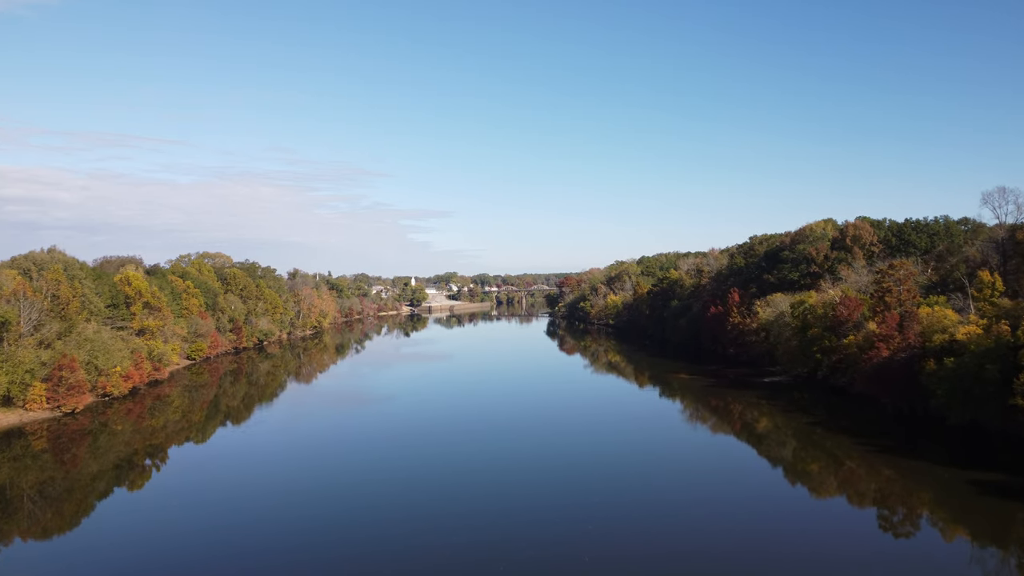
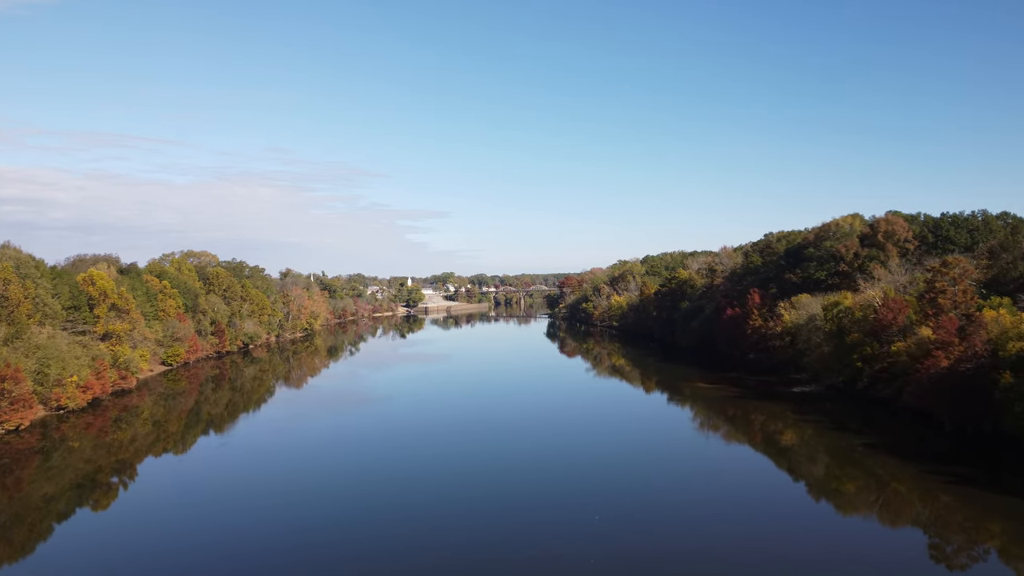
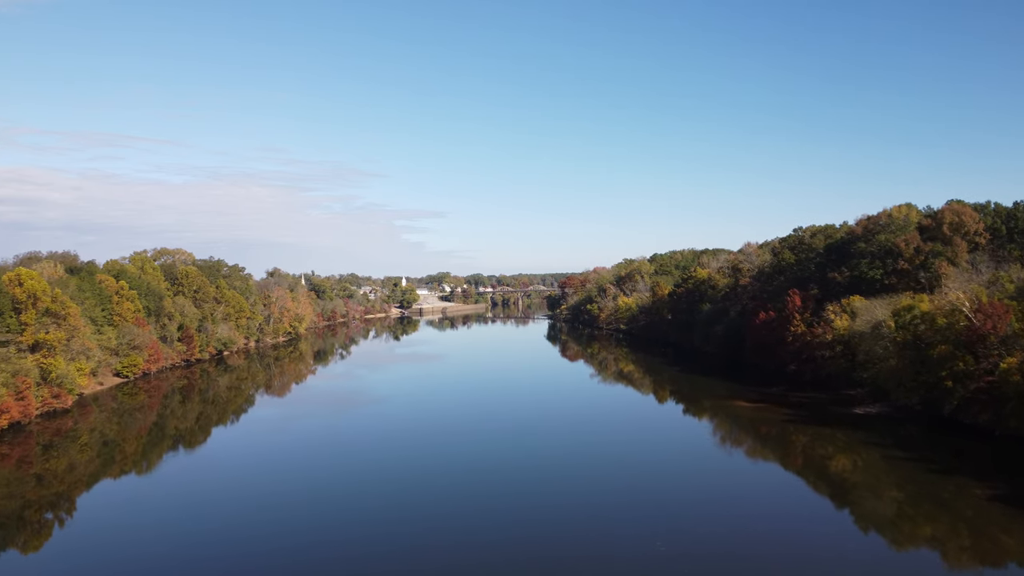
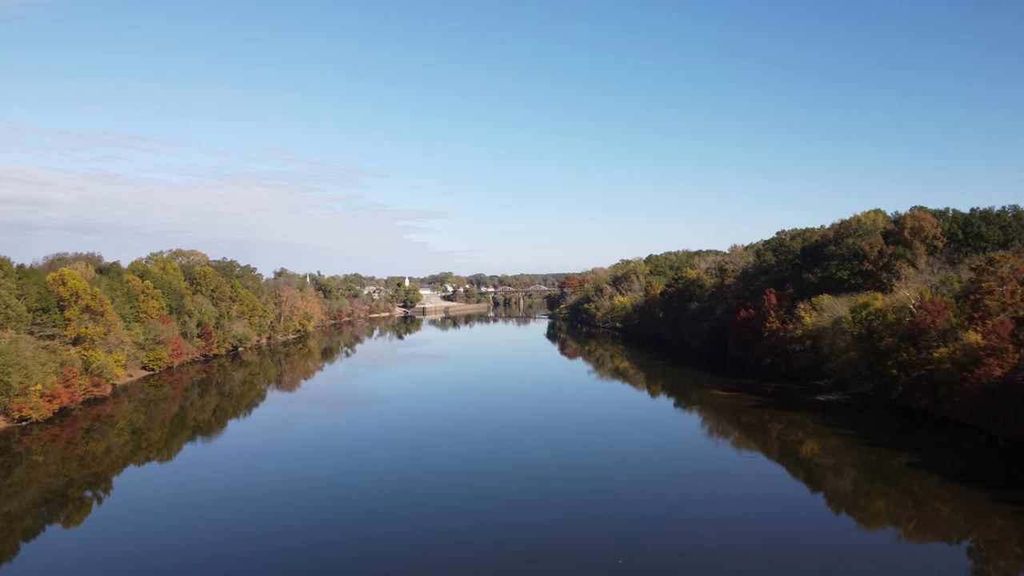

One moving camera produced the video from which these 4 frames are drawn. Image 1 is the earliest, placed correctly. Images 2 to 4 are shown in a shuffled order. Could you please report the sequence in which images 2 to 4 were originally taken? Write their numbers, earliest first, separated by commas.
2, 4, 3
